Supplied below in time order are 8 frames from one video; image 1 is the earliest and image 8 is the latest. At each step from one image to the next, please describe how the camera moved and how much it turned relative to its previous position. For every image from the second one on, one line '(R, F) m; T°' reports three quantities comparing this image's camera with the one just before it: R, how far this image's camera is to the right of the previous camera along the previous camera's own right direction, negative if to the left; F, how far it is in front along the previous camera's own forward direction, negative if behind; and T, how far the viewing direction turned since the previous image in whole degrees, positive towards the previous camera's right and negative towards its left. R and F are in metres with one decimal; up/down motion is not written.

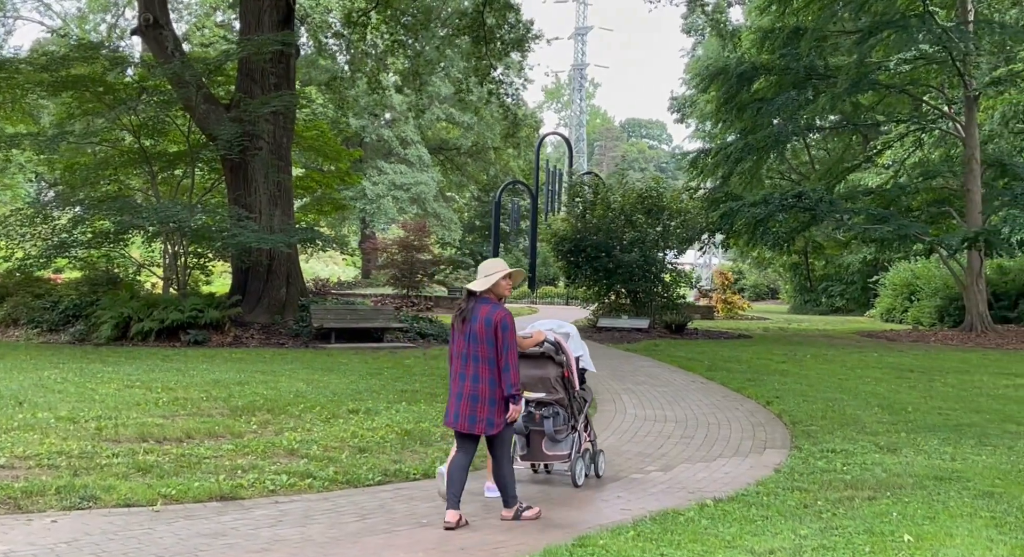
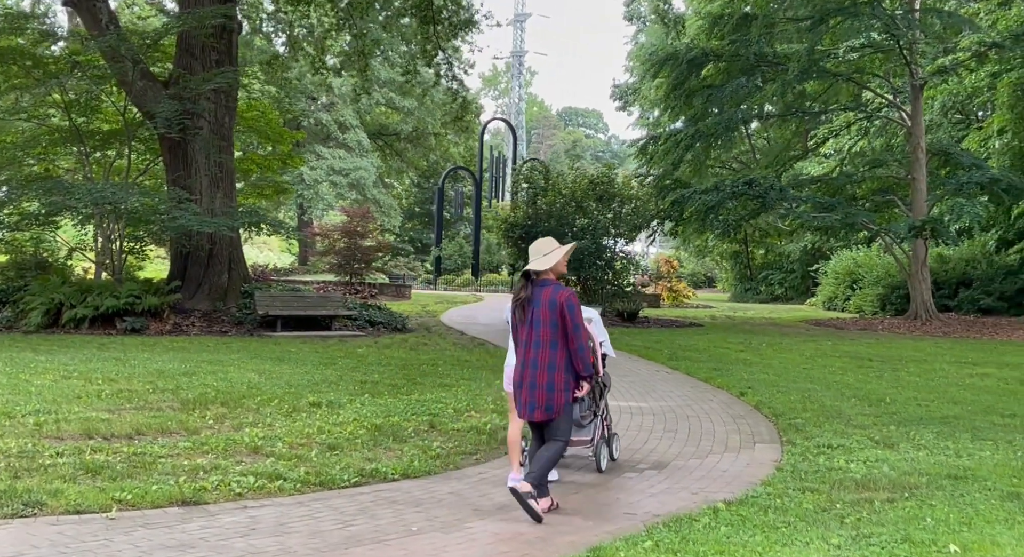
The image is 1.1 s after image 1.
(-0.4, +0.5) m; +3°
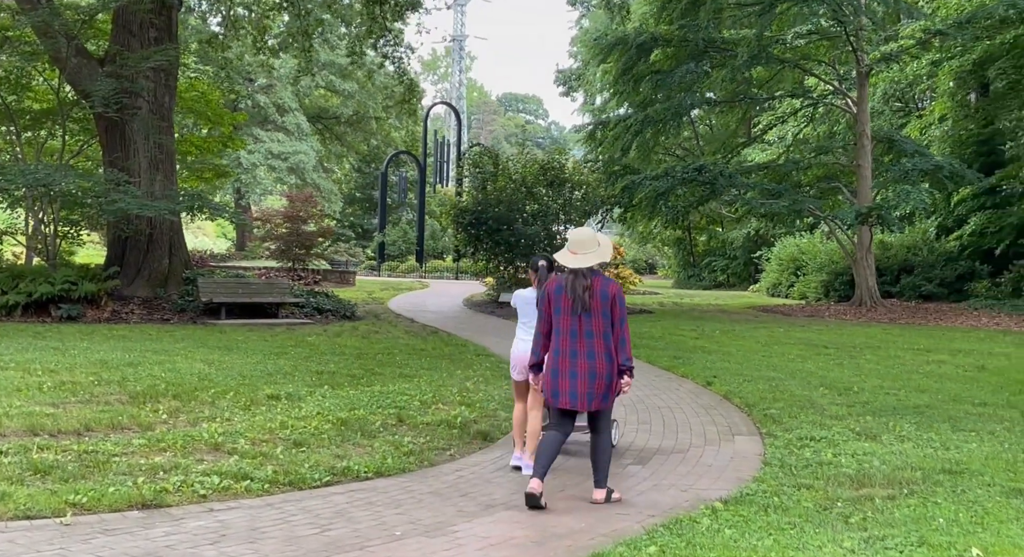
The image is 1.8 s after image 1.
(-0.3, +0.3) m; +3°
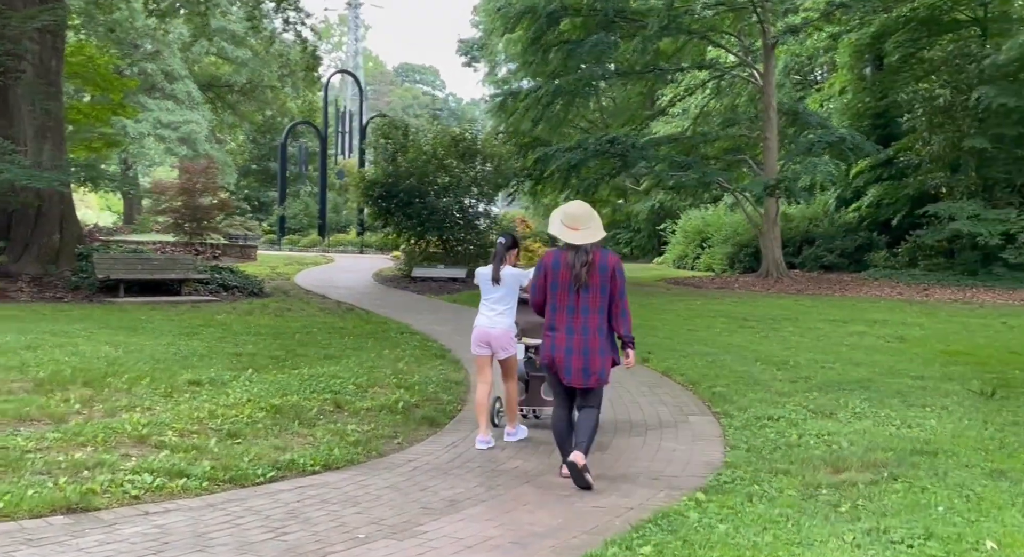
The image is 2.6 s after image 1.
(-0.4, +0.4) m; +5°
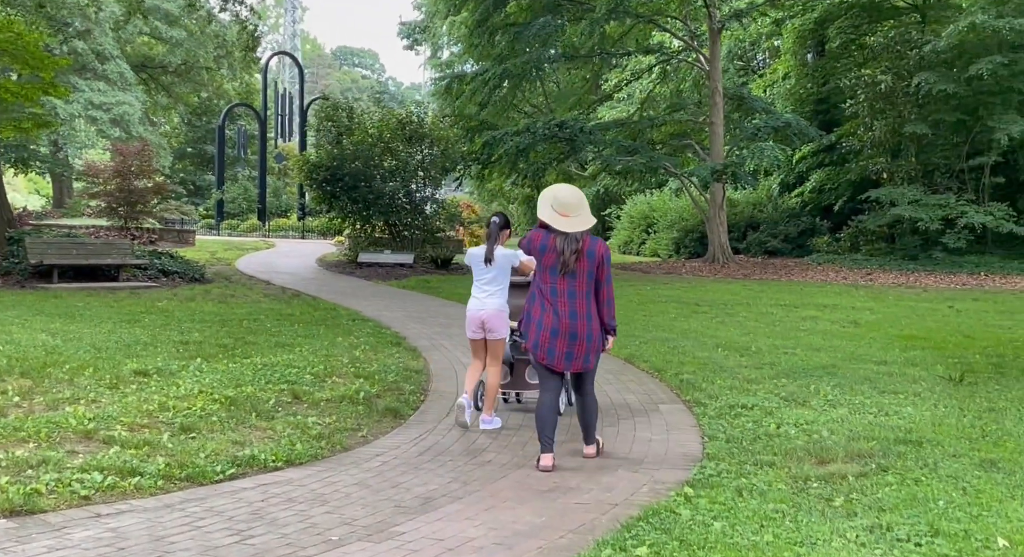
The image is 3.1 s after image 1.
(-0.2, +0.3) m; +3°
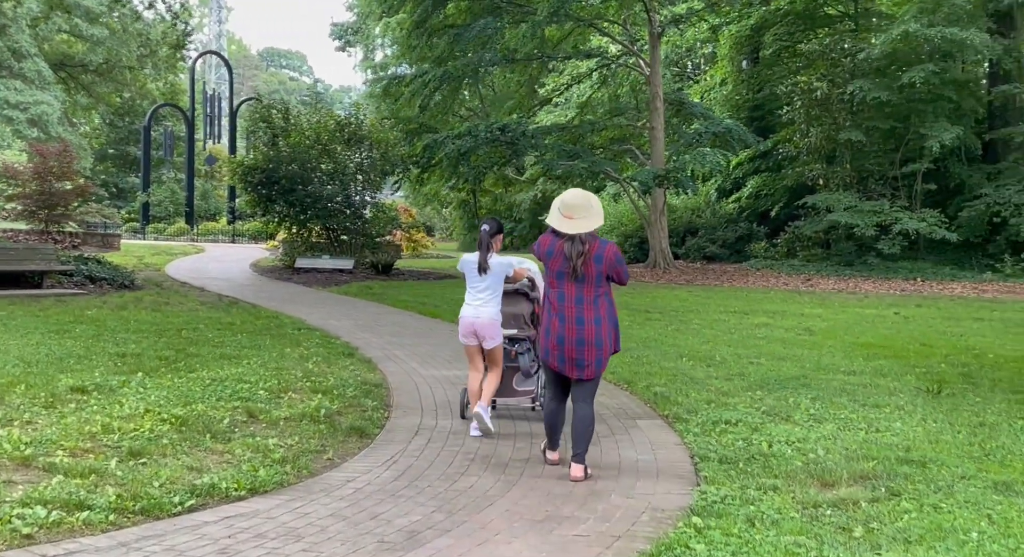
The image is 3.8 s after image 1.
(-0.3, +0.4) m; +4°
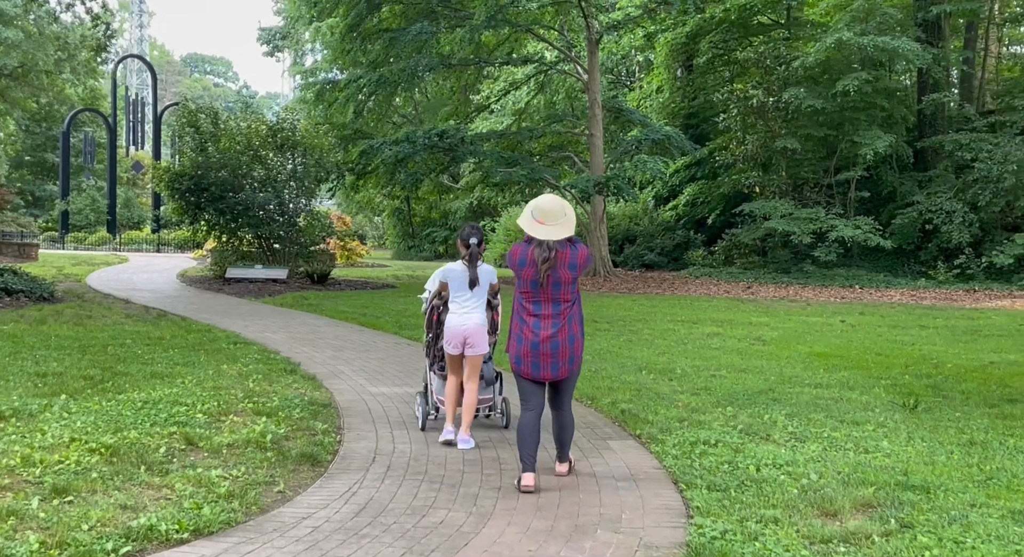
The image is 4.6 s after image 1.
(-0.2, +0.5) m; +4°
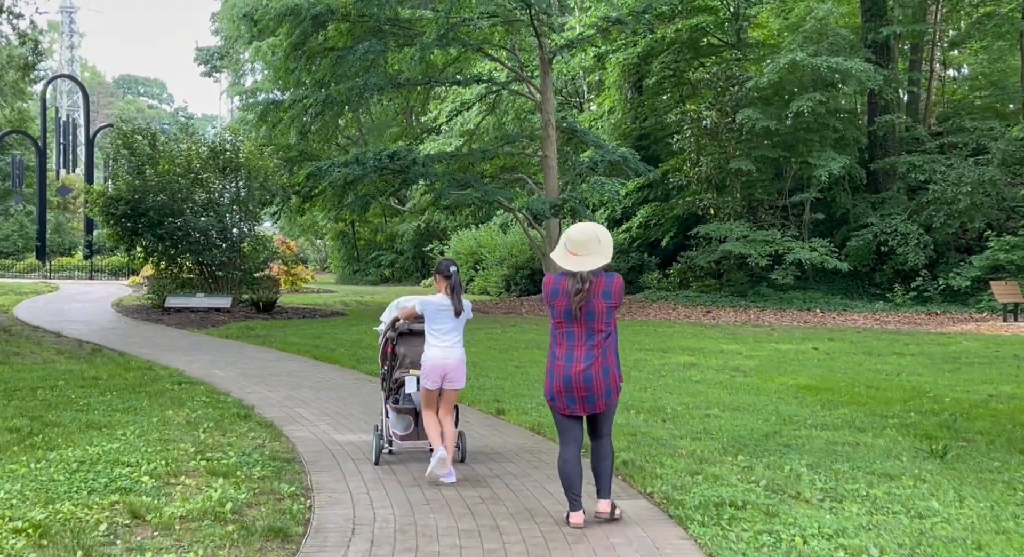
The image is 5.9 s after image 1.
(-0.3, +0.9) m; +3°
